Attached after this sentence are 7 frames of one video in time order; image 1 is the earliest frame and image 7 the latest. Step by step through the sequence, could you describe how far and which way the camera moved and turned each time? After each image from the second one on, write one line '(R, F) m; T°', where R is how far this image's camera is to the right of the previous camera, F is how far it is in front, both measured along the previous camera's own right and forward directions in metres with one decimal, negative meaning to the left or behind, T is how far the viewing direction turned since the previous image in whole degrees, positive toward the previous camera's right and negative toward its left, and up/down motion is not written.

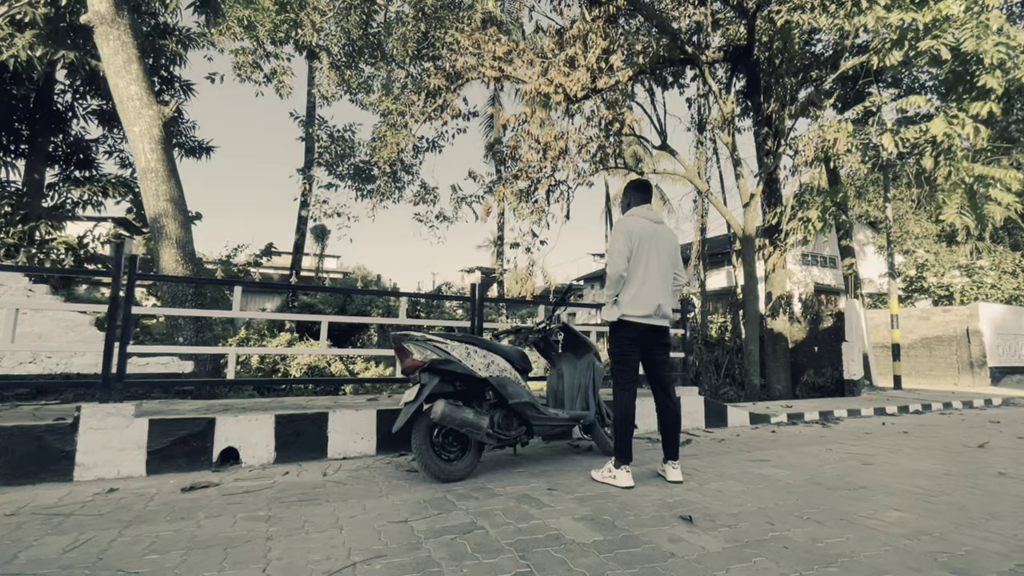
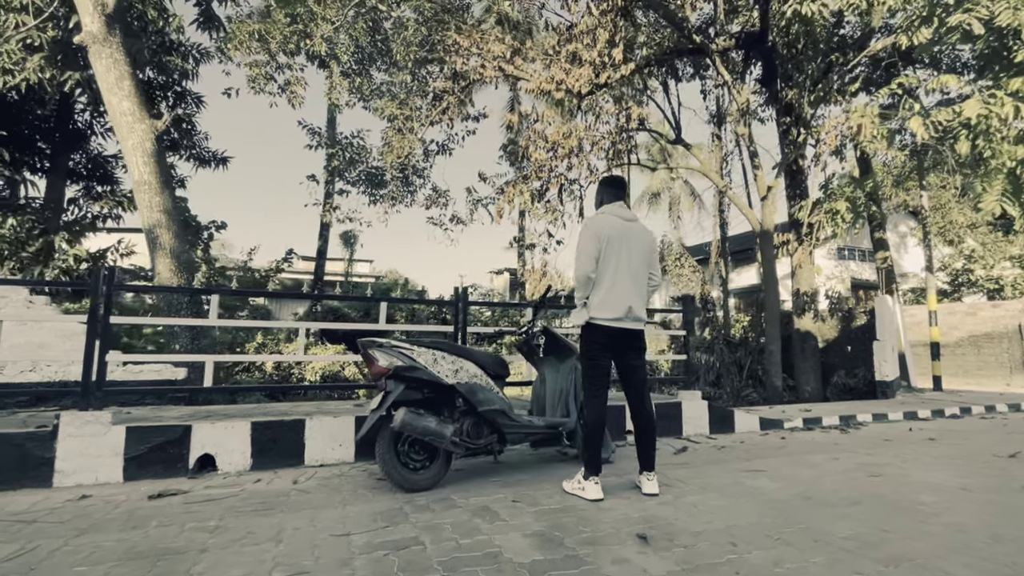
(+0.5, +0.1) m; -4°
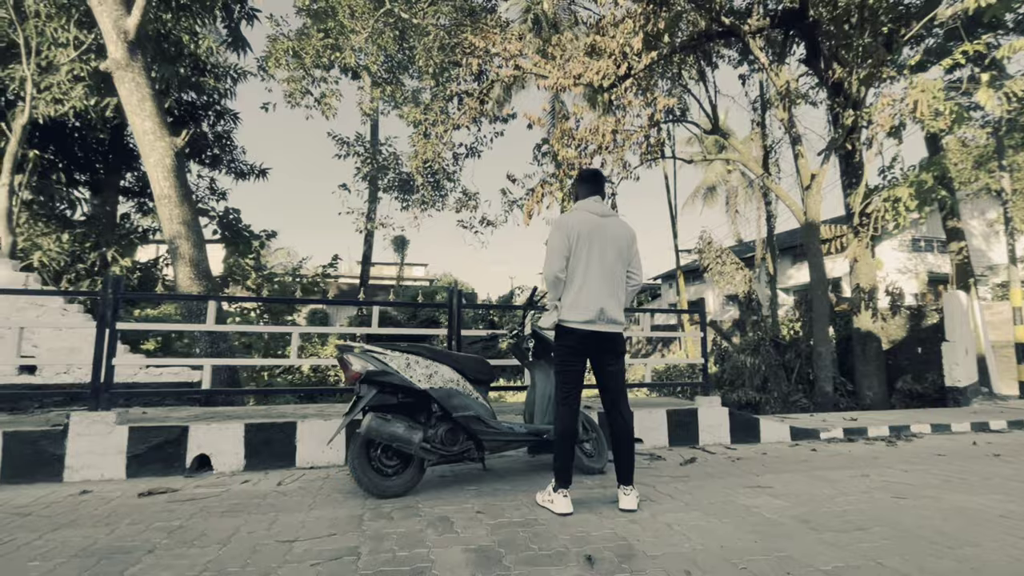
(+0.6, +0.2) m; -7°
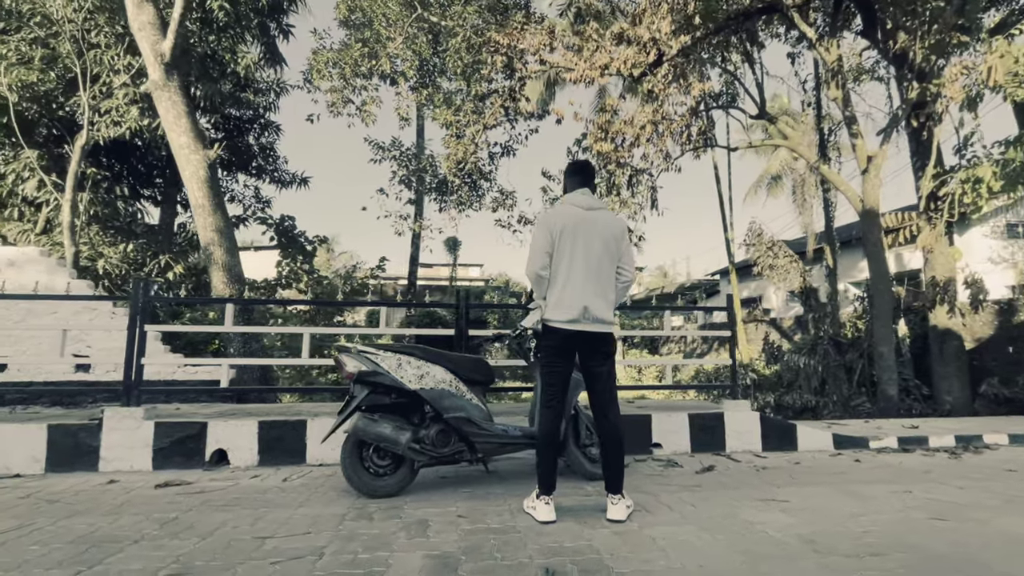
(+0.5, +0.1) m; -7°
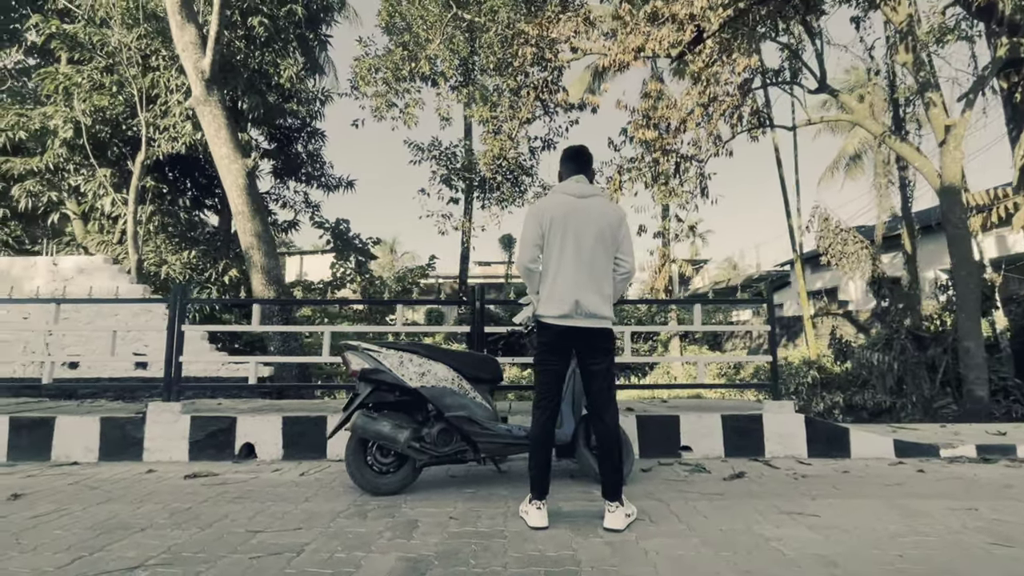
(+0.5, +0.2) m; -7°
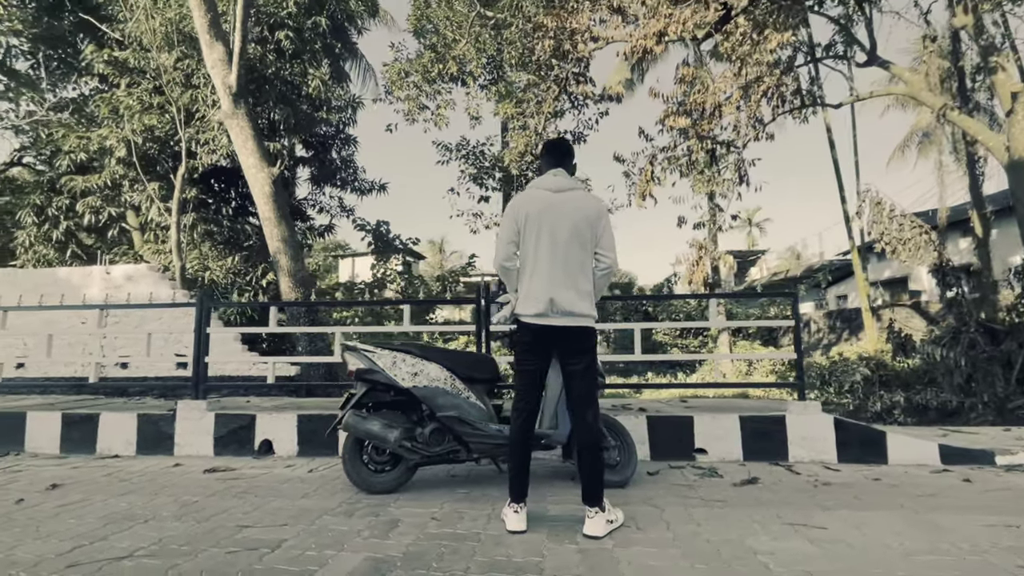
(+0.5, +0.1) m; -6°
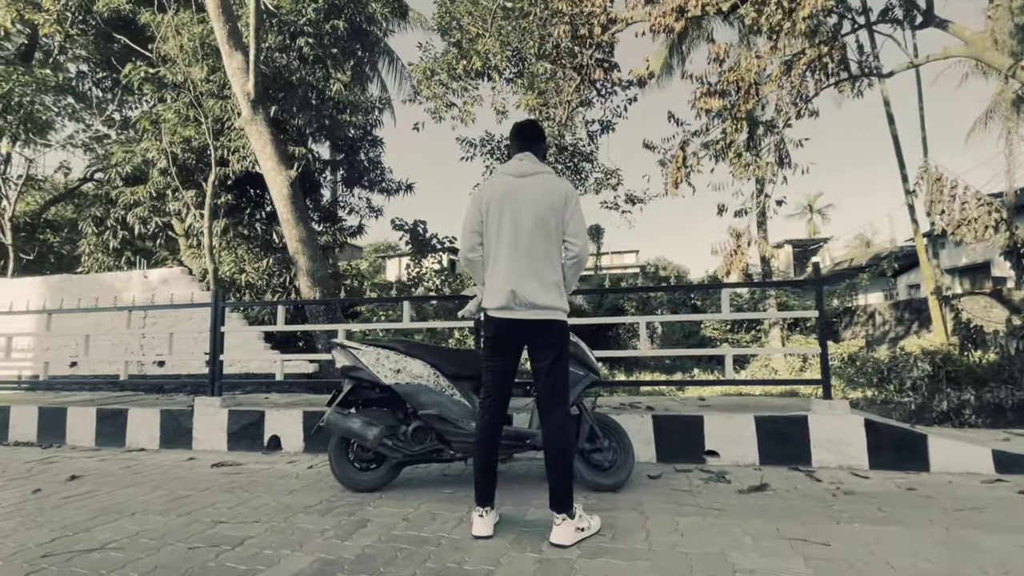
(+0.5, +0.2) m; -6°
